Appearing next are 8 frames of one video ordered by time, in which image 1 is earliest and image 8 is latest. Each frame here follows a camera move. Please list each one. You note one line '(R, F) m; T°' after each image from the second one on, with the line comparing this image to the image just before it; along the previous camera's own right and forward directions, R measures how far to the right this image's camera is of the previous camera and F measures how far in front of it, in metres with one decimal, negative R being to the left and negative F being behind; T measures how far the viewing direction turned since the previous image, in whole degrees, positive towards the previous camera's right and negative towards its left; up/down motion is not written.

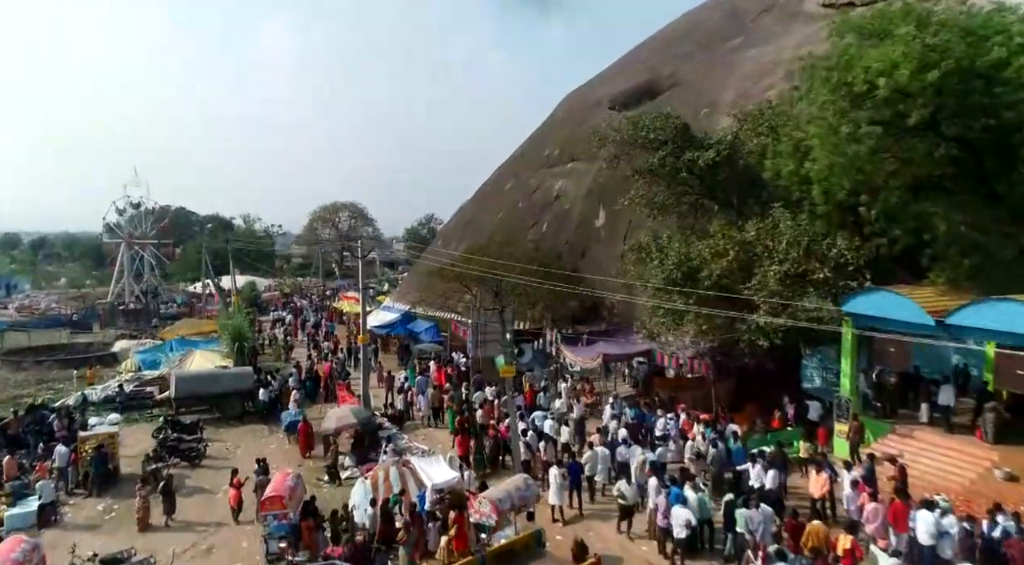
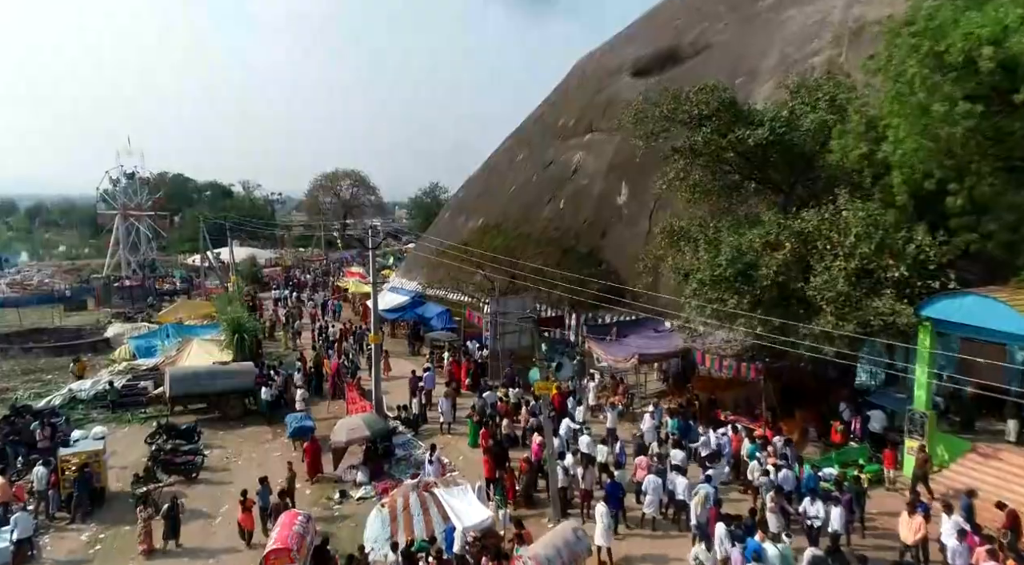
(-0.6, +1.8) m; 0°
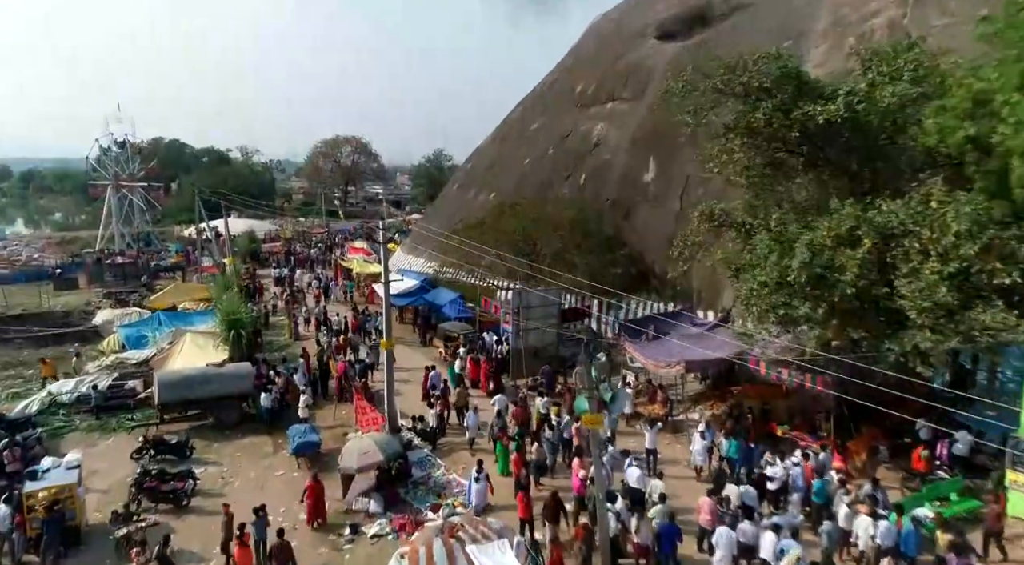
(-0.6, +2.0) m; 0°
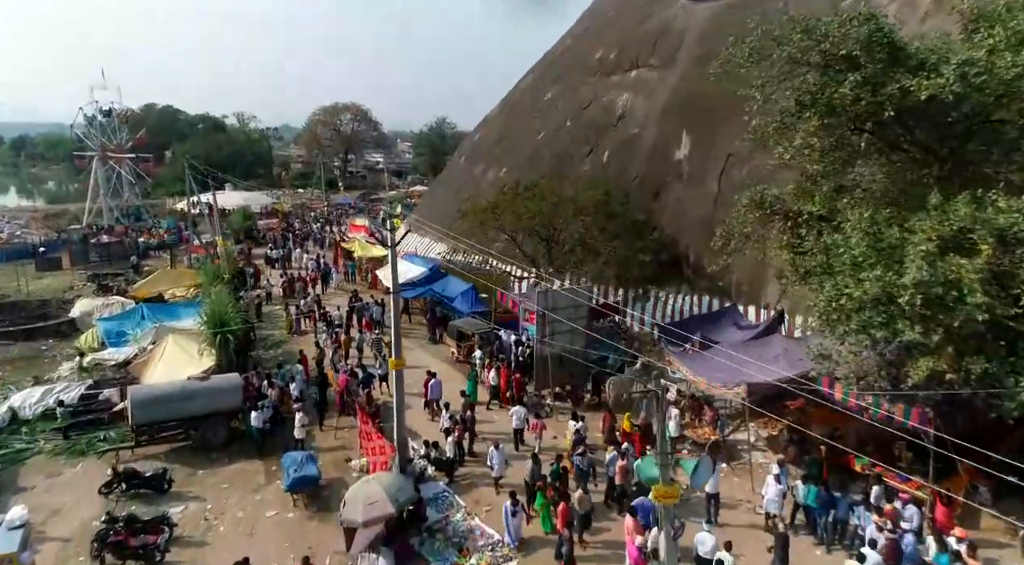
(-0.6, +2.3) m; 0°
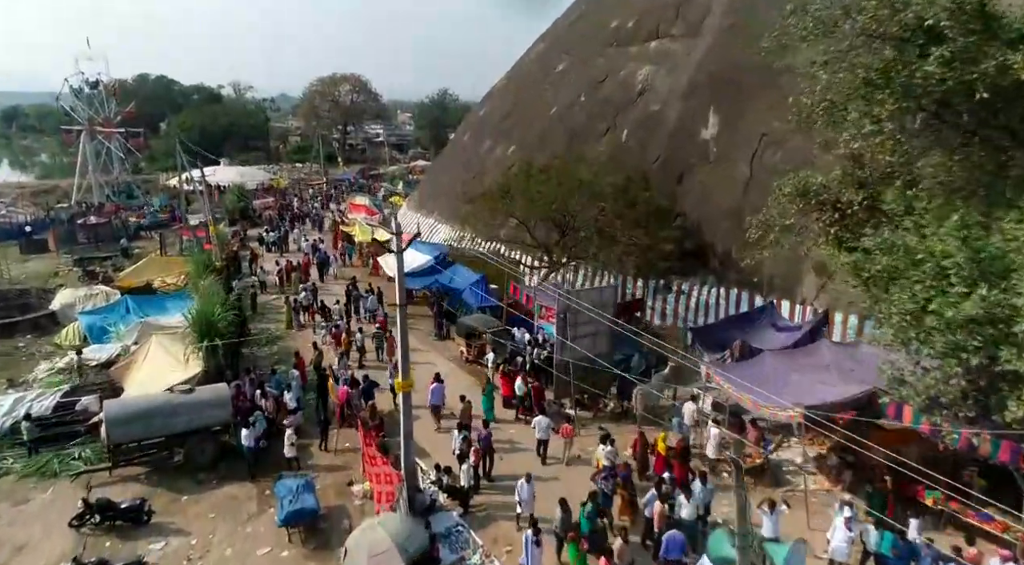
(-0.4, +1.6) m; 0°
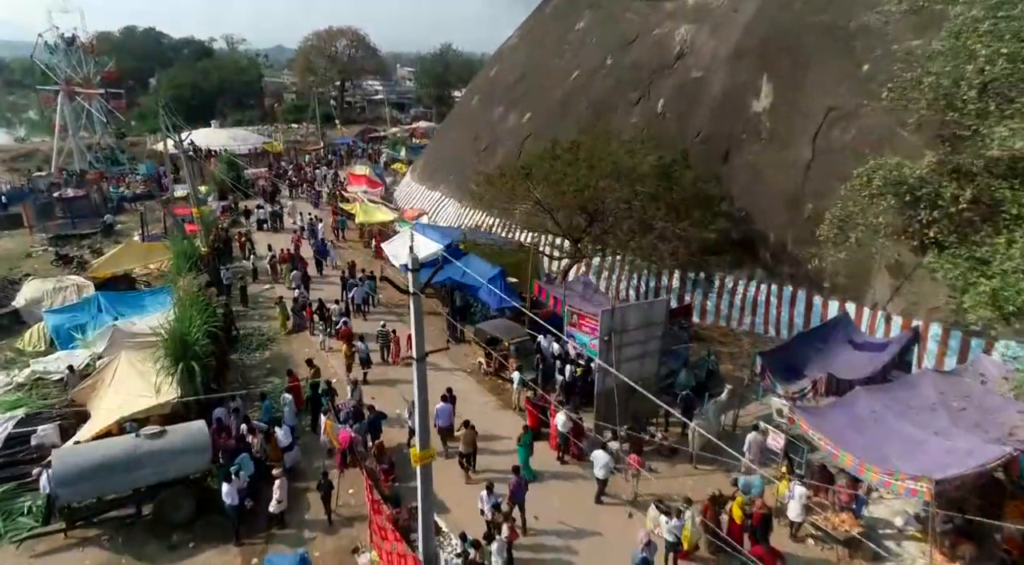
(-0.6, +2.5) m; 0°
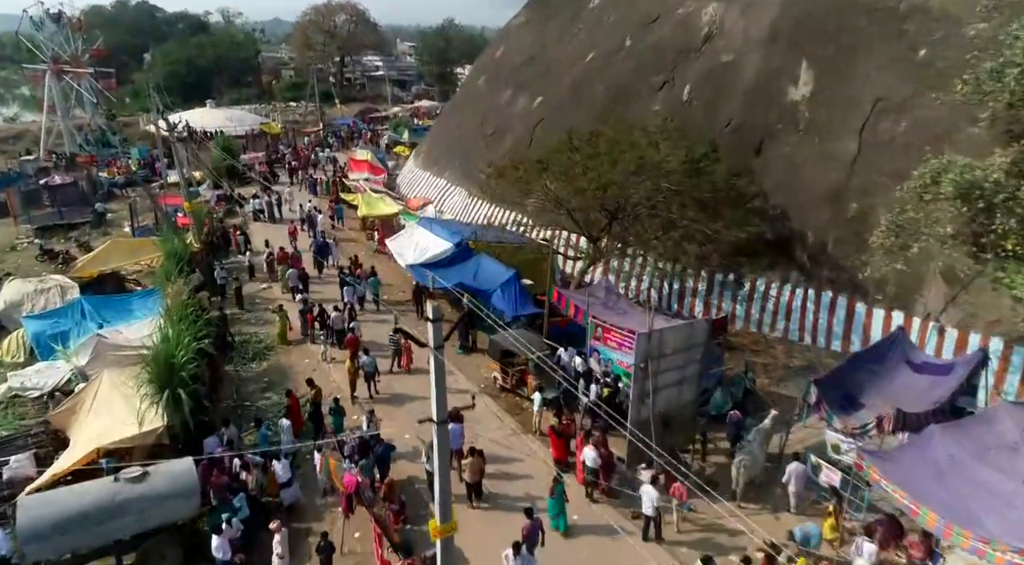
(-0.4, +1.4) m; 0°
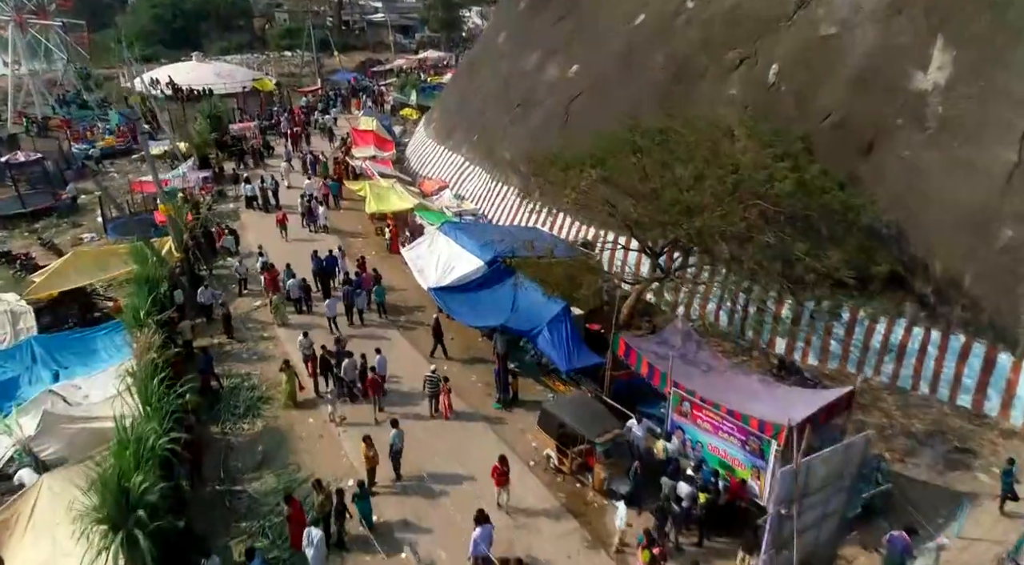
(-1.0, +3.4) m; 0°
